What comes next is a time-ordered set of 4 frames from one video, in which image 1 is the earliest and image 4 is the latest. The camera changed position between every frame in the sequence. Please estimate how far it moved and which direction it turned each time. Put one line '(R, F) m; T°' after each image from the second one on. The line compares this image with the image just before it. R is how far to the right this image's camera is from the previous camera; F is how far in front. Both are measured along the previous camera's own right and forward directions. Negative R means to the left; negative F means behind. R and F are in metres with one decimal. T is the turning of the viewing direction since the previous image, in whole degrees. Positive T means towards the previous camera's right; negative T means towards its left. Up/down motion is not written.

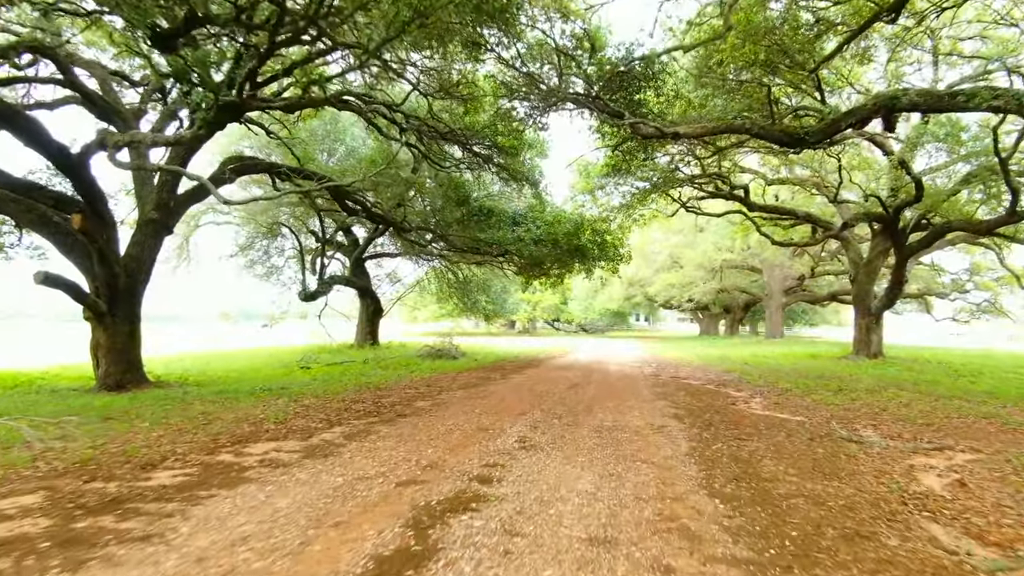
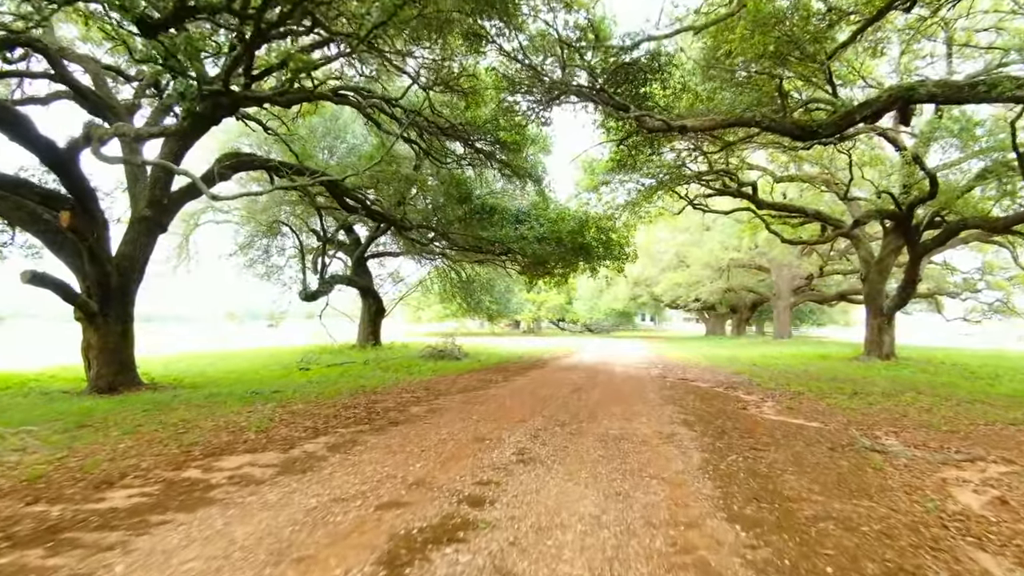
(+0.1, +0.3) m; -1°
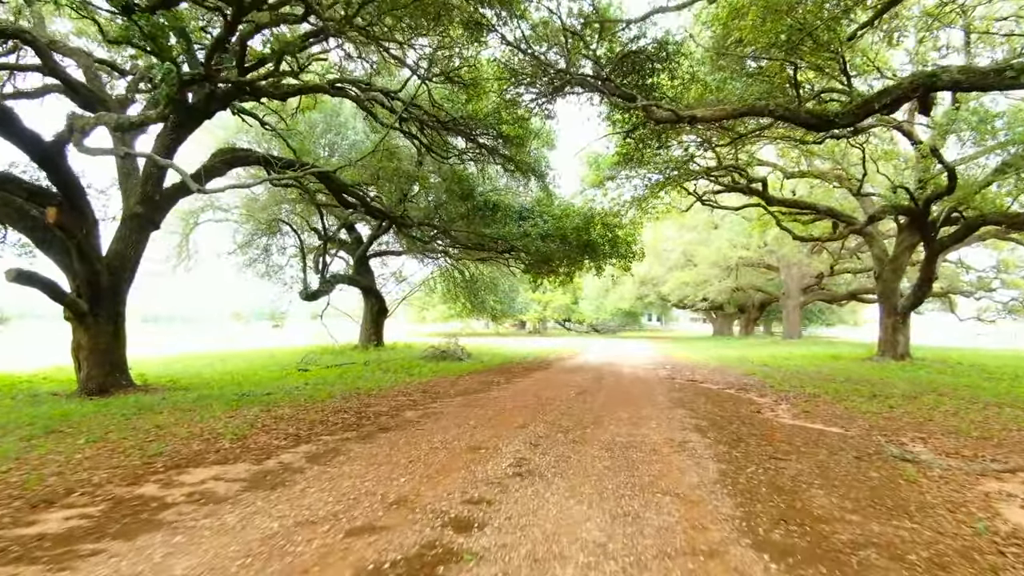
(+0.1, +0.4) m; -1°
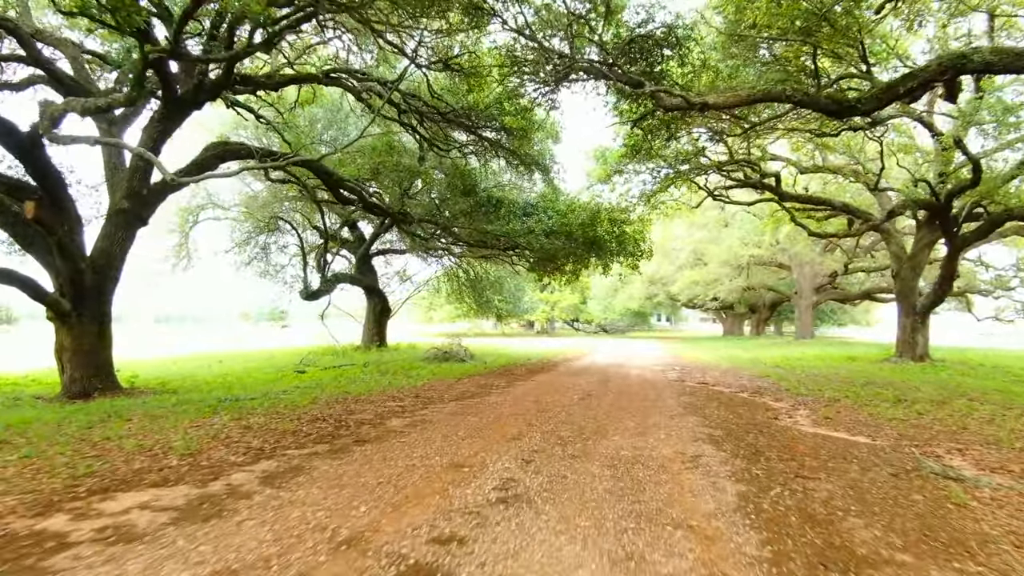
(+0.1, +0.5) m; -1°
